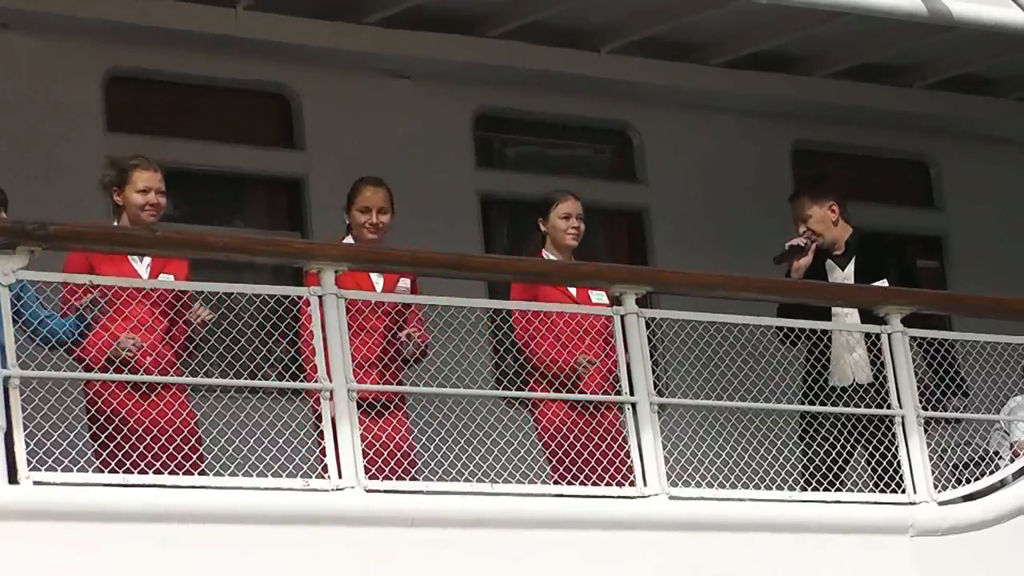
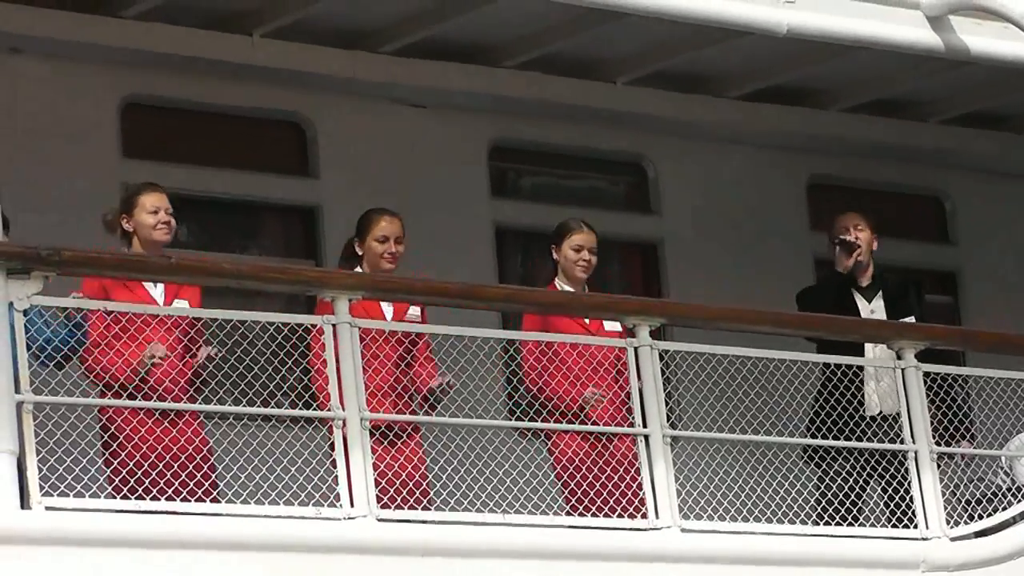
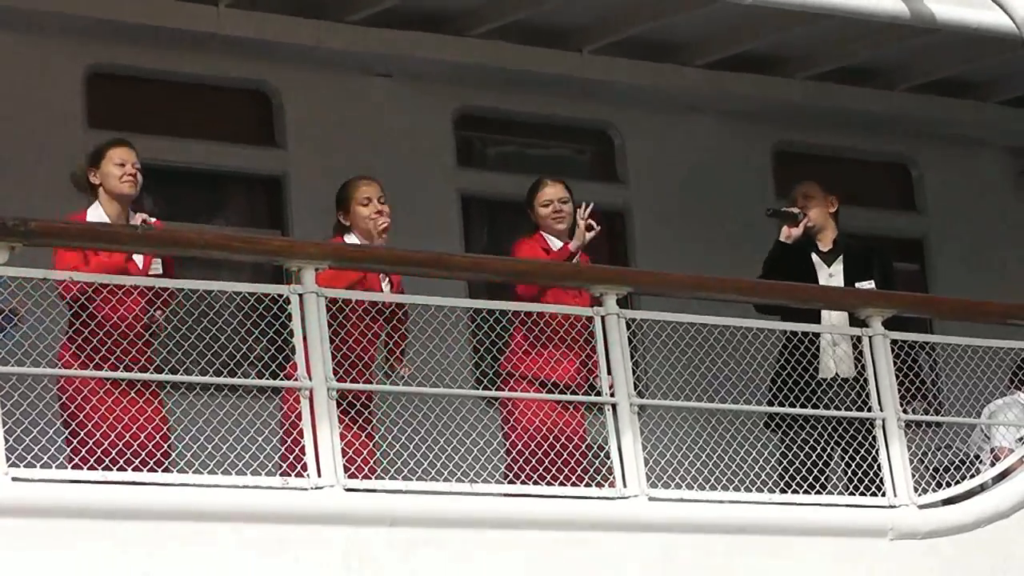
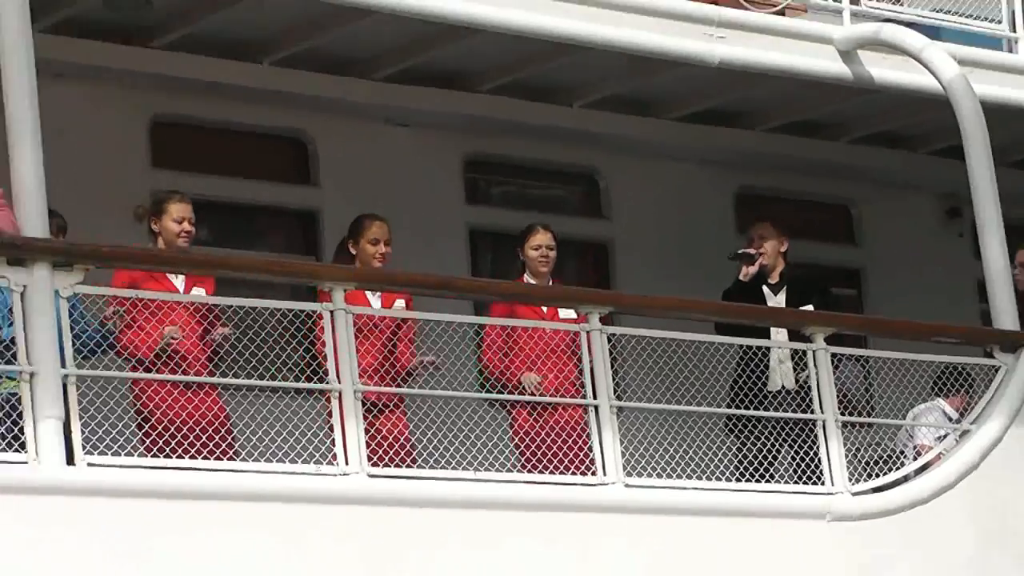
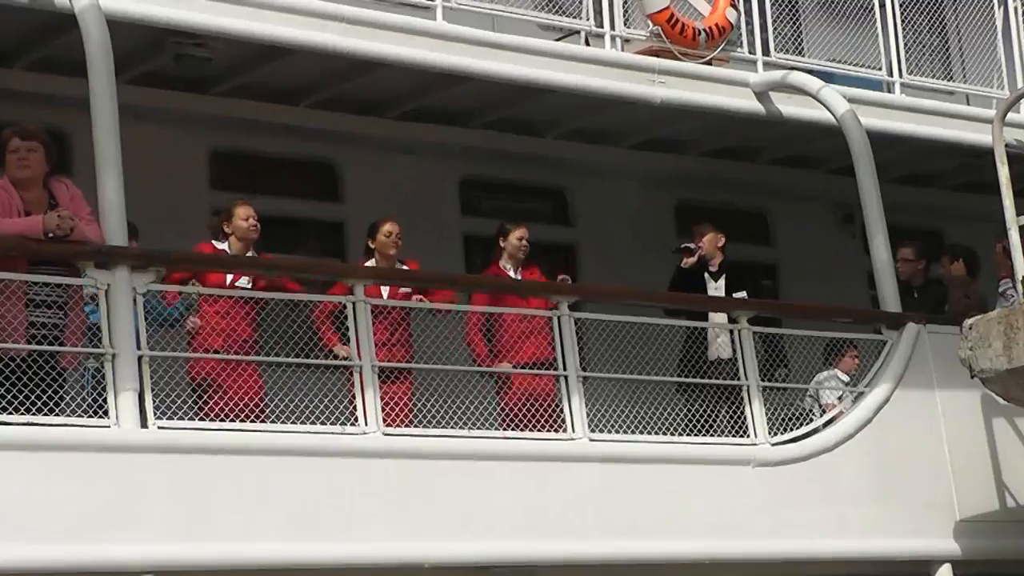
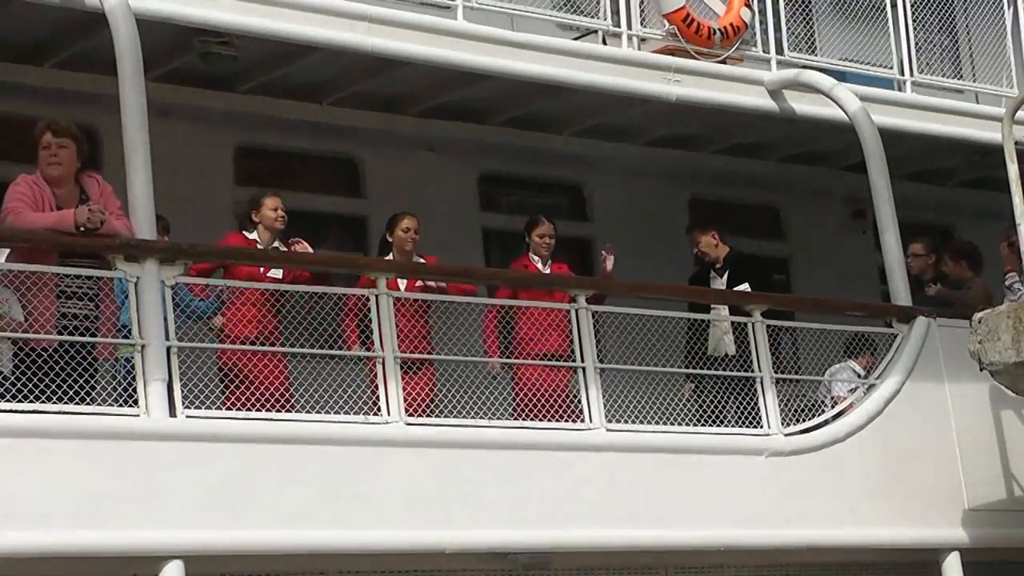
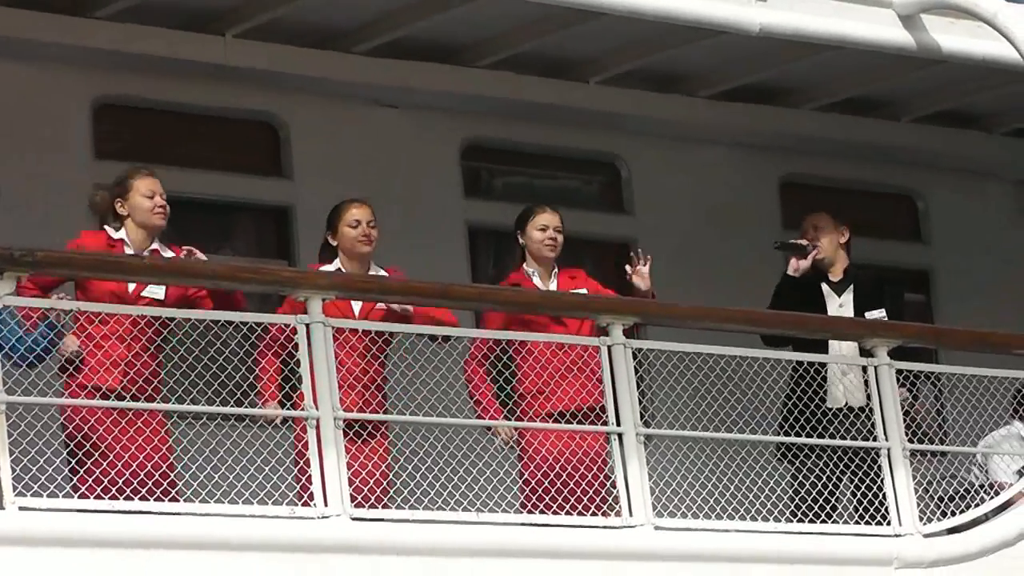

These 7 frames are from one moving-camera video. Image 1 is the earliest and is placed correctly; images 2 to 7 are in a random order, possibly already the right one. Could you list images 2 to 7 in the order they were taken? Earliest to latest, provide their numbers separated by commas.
2, 7, 3, 4, 6, 5
